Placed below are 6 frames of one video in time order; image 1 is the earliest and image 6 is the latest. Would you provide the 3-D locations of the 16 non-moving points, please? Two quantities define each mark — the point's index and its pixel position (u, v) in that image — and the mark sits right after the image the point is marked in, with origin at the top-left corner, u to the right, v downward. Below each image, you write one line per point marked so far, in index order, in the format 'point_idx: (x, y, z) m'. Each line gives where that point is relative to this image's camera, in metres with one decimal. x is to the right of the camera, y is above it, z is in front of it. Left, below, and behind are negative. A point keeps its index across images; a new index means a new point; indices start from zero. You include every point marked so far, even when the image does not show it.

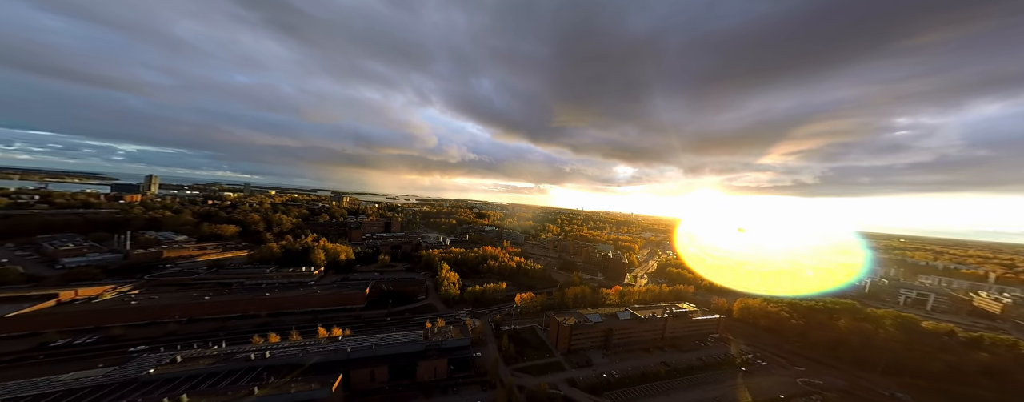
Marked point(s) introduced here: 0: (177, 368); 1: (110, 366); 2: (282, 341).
0: (-9.9, -5.2, +7.5) m
1: (-14.9, -6.1, +9.2) m
2: (-8.3, -5.0, +8.8) m
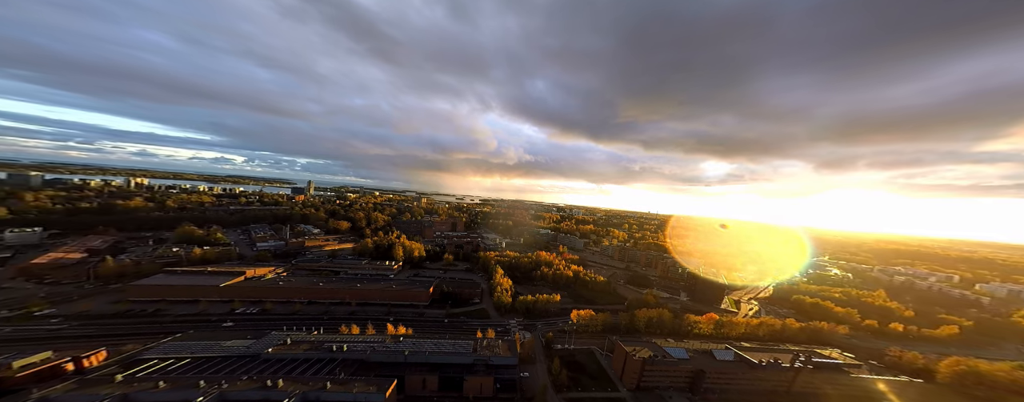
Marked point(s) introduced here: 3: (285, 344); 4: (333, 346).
0: (-8.2, -5.6, +9.2) m
1: (-12.5, -6.5, +12.2) m
2: (-6.2, -5.3, +10.0) m
3: (-9.1, -5.7, +10.1) m
4: (-6.3, -5.2, +8.9) m
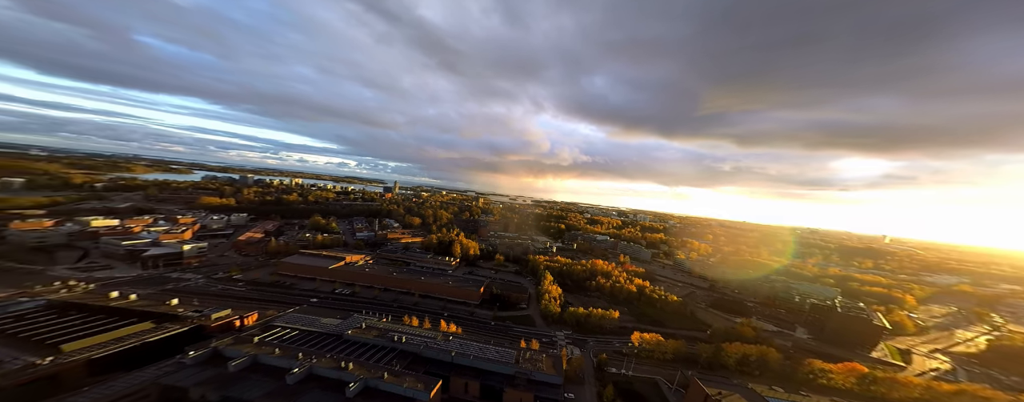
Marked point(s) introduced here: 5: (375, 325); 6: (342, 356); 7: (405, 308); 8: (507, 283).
0: (-6.3, -5.7, +10.6) m
1: (-9.8, -6.6, +14.5) m
2: (-4.2, -5.5, +10.9) m
3: (-7.0, -5.8, +11.7) m
4: (-4.6, -5.3, +9.9) m
5: (-6.3, -5.7, +11.5) m
6: (-6.1, -5.6, +9.0) m
7: (-6.4, -6.4, +15.1) m
8: (-0.4, -6.3, +19.2) m
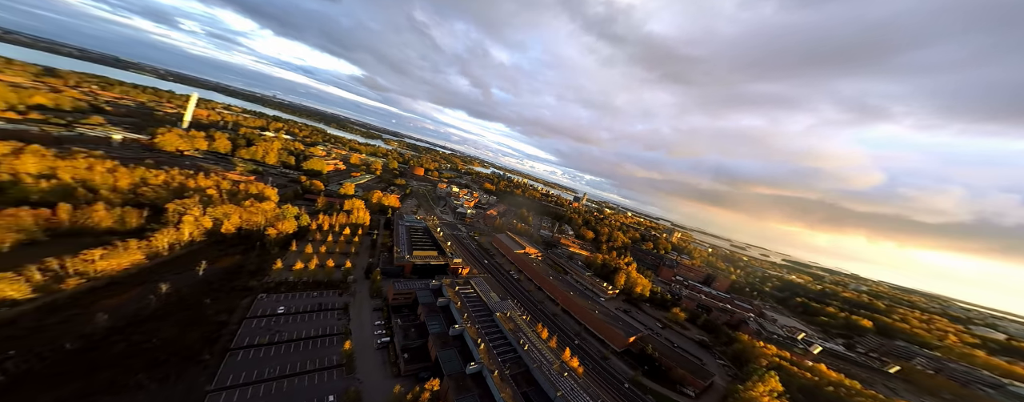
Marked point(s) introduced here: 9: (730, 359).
0: (-0.5, -5.5, +11.3) m
1: (-0.8, -6.5, +16.6) m
2: (+1.3, -5.7, +10.2) m
3: (-0.3, -5.7, +12.6) m
4: (+0.4, -5.3, +9.6) m
5: (+0.1, -5.7, +12.0) m
6: (-1.4, -5.2, +10.0) m
7: (+2.1, -6.9, +14.8) m
8: (+9.3, -8.2, +13.9) m
9: (+14.7, -10.4, +16.9) m
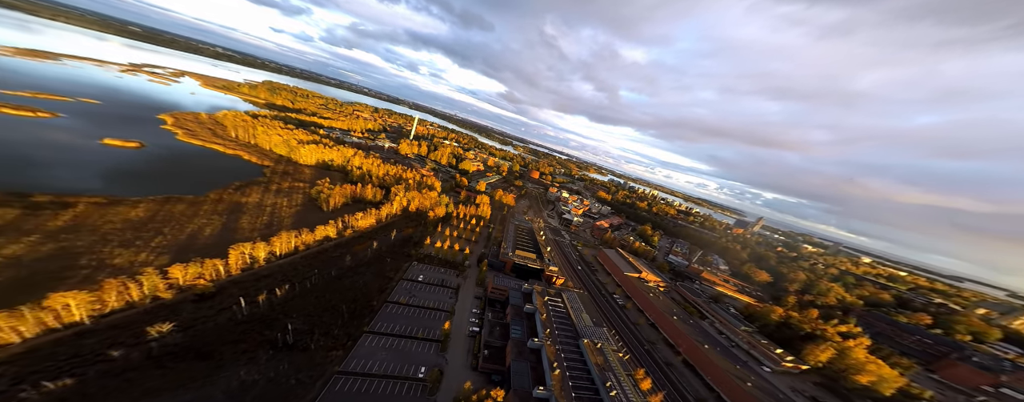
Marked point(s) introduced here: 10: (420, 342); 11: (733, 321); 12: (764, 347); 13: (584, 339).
0: (+2.8, -5.6, +9.0) m
1: (+4.7, -7.1, +13.7) m
2: (+3.9, -5.7, +7.2) m
3: (+3.5, -5.9, +10.0) m
4: (+2.9, -5.2, +7.1) m
5: (+3.6, -5.9, +9.3) m
6: (+1.5, -5.0, +8.2) m
7: (+6.4, -7.6, +10.8) m
8: (+12.2, -9.5, +6.8) m
9: (+18.1, -12.6, +6.9) m
10: (-4.8, -7.4, +13.1) m
11: (+15.6, -9.6, +18.2) m
12: (+14.0, -9.1, +14.1) m
13: (+3.3, -6.1, +10.6) m
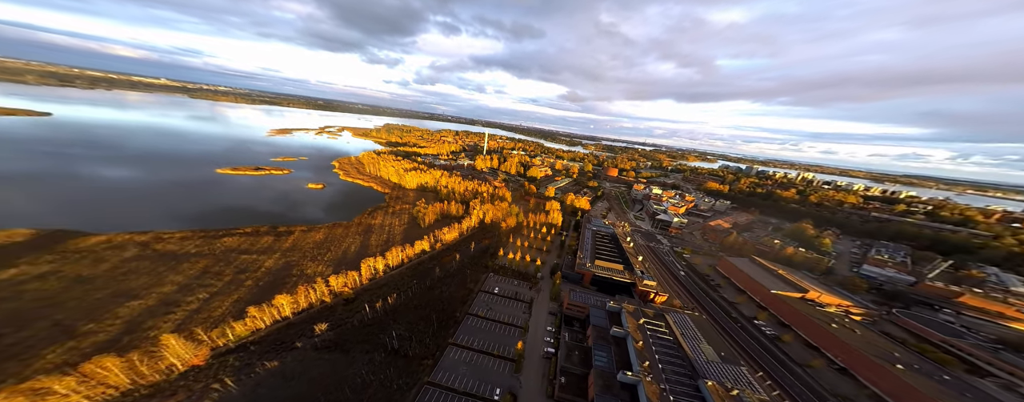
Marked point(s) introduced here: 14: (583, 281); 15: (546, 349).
0: (+5.0, -5.2, +6.1) m
1: (+8.3, -6.9, +10.0) m
2: (+5.5, -5.3, +4.1) m
3: (+6.0, -5.6, +6.9) m
4: (+4.5, -4.8, +4.3) m
5: (+5.9, -5.5, +6.2) m
6: (+3.6, -4.6, +5.8) m
7: (+9.1, -7.2, +6.7) m
8: (+13.5, -8.6, +1.1) m
9: (+19.2, -11.5, -0.6) m
10: (-1.0, -7.5, +12.1) m
11: (+20.0, -9.2, +11.0) m
12: (+17.3, -8.5, +7.6) m
13: (+6.0, -5.8, +7.5) m
14: (+5.4, -6.1, +19.0) m
15: (+1.7, -7.4, +12.6) m
